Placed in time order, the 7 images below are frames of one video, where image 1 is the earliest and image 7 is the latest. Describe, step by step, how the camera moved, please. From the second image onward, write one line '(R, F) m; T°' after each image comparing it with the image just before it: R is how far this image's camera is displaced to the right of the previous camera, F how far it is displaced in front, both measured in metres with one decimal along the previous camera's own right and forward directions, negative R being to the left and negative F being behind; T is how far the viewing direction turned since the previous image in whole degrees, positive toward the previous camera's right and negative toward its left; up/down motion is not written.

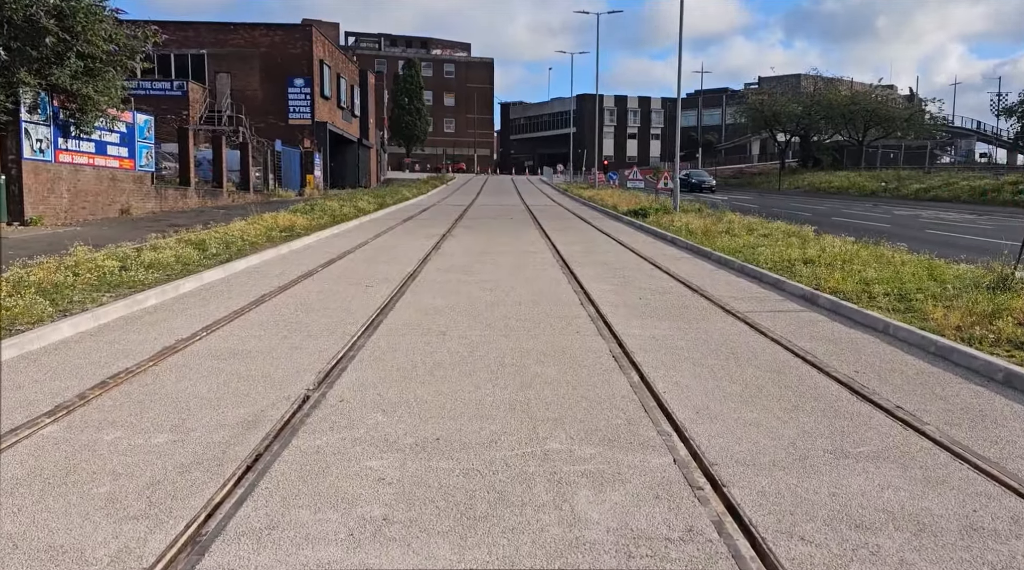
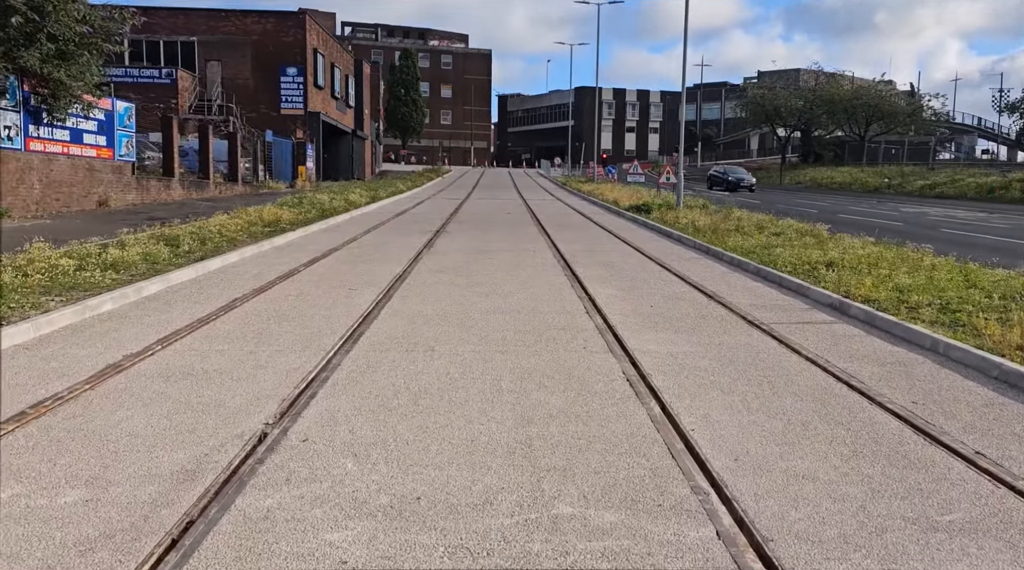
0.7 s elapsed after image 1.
(0.0, +1.0) m; 0°
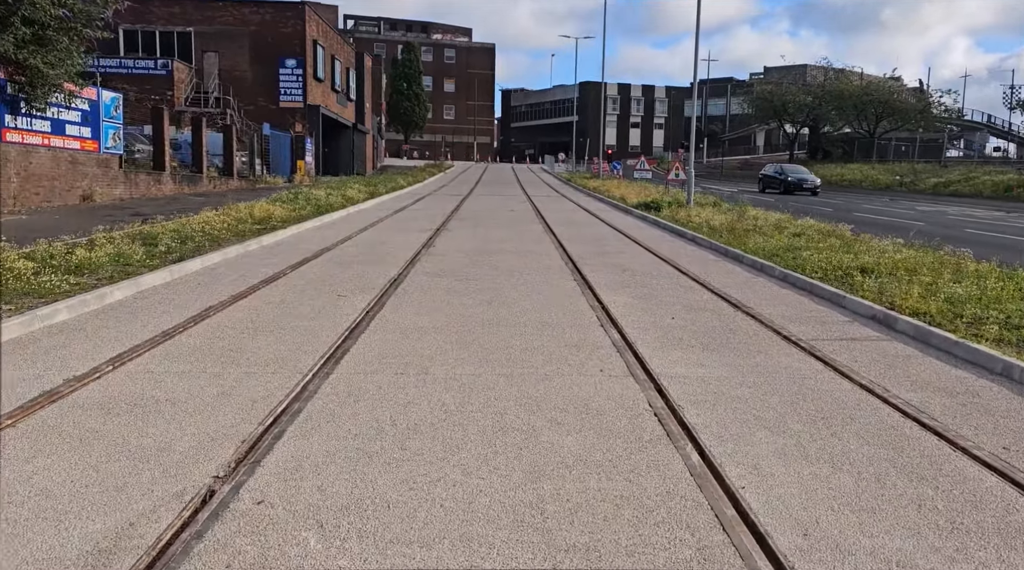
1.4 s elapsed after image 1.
(0.0, +1.0) m; 0°
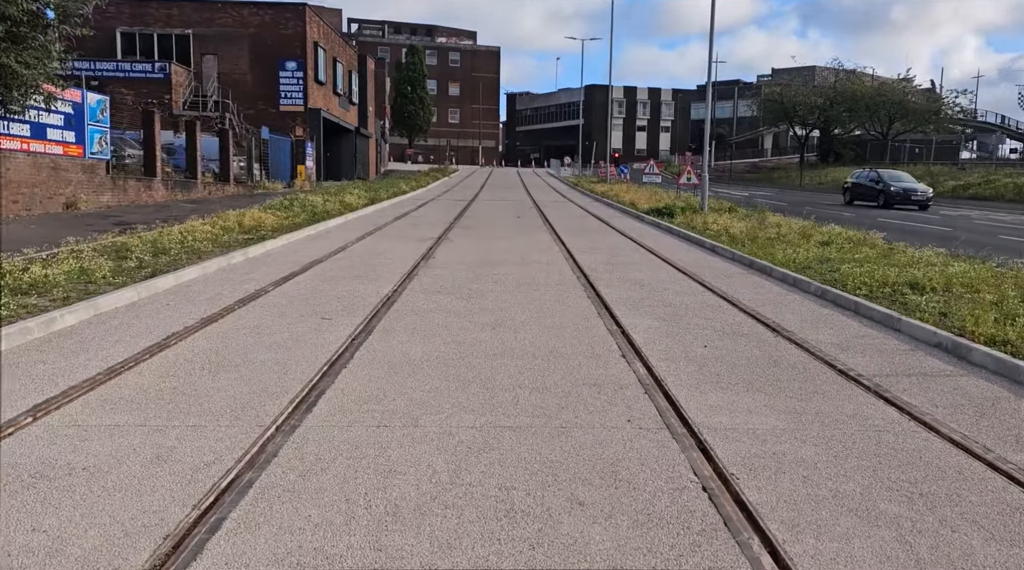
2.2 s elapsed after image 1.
(0.0, +1.1) m; 0°
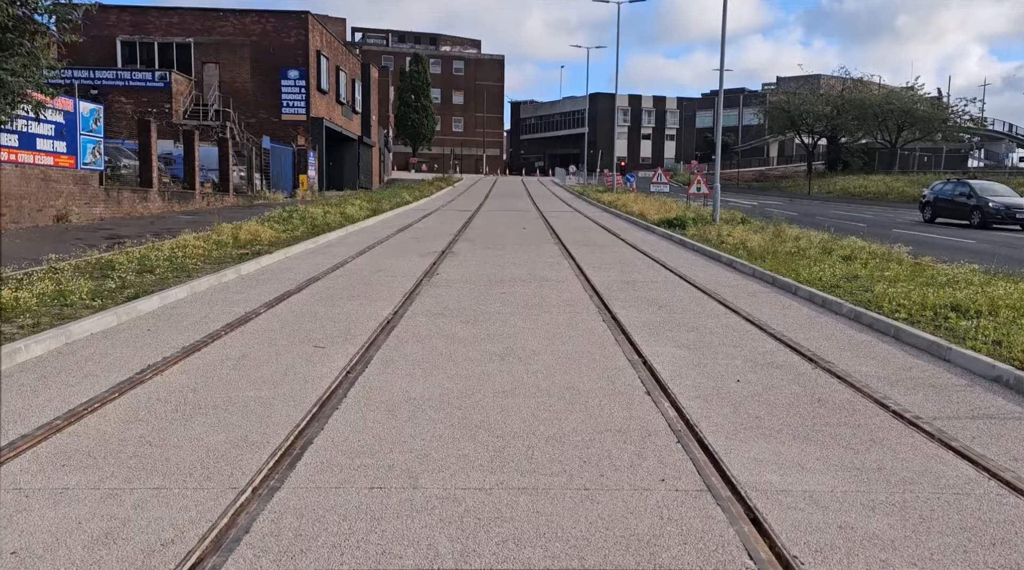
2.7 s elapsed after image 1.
(-0.1, +0.7) m; 0°
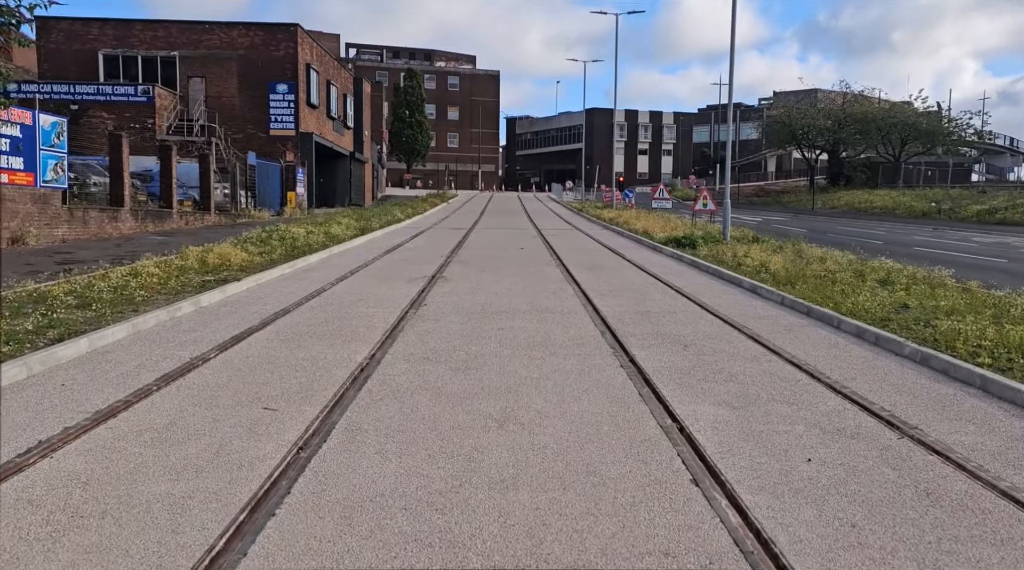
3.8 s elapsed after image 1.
(0.0, +1.5) m; 0°
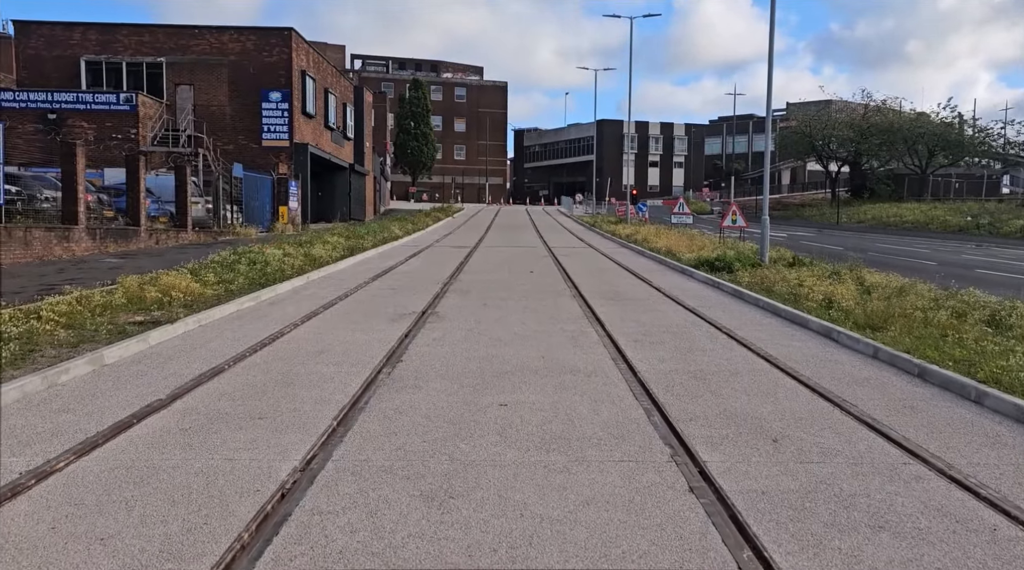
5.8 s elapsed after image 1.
(0.0, +2.8) m; -1°
